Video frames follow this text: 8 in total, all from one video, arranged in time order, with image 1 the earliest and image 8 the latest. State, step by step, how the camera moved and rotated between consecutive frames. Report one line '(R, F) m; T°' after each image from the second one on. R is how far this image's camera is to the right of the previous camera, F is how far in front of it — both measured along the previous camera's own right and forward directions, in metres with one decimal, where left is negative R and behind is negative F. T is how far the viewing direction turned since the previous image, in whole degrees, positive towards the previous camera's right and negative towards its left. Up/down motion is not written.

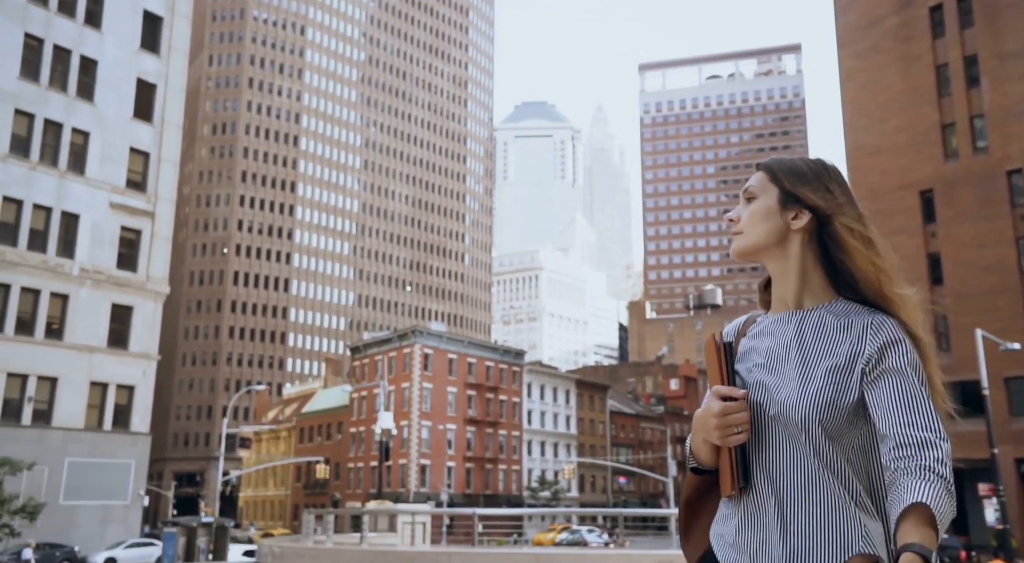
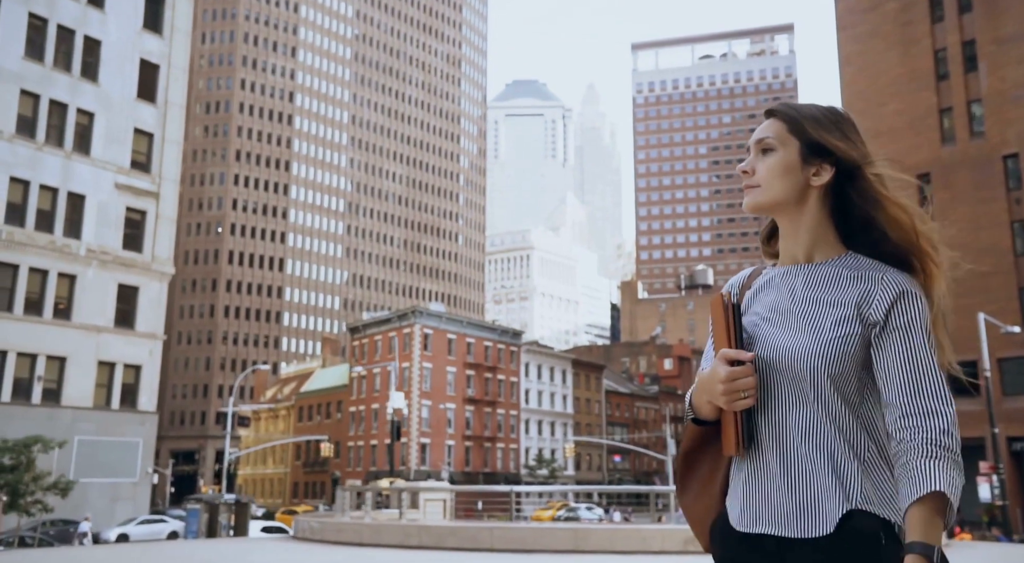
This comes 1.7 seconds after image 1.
(-0.6, -0.5) m; +1°
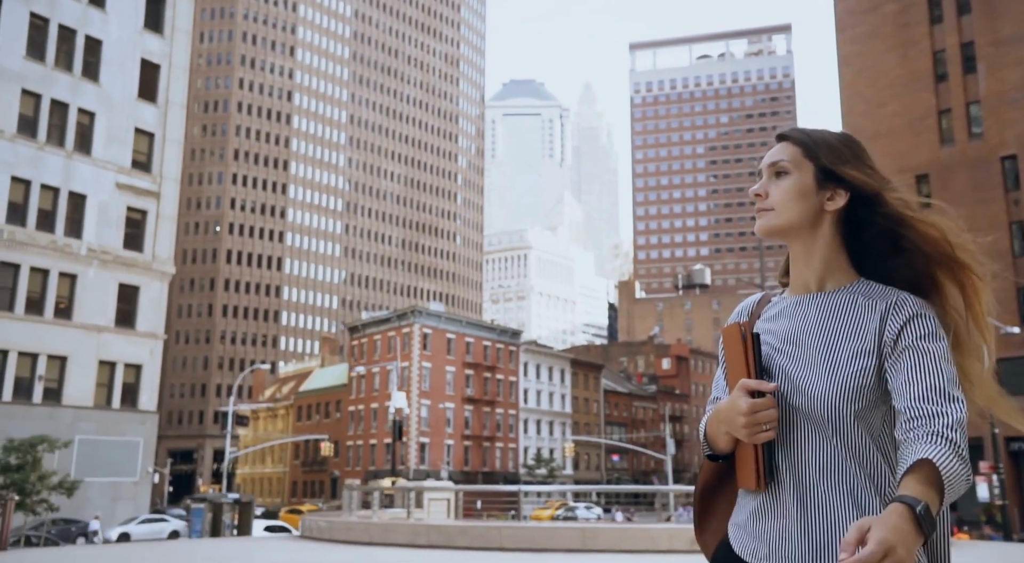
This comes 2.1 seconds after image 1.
(-0.2, -0.1) m; 0°
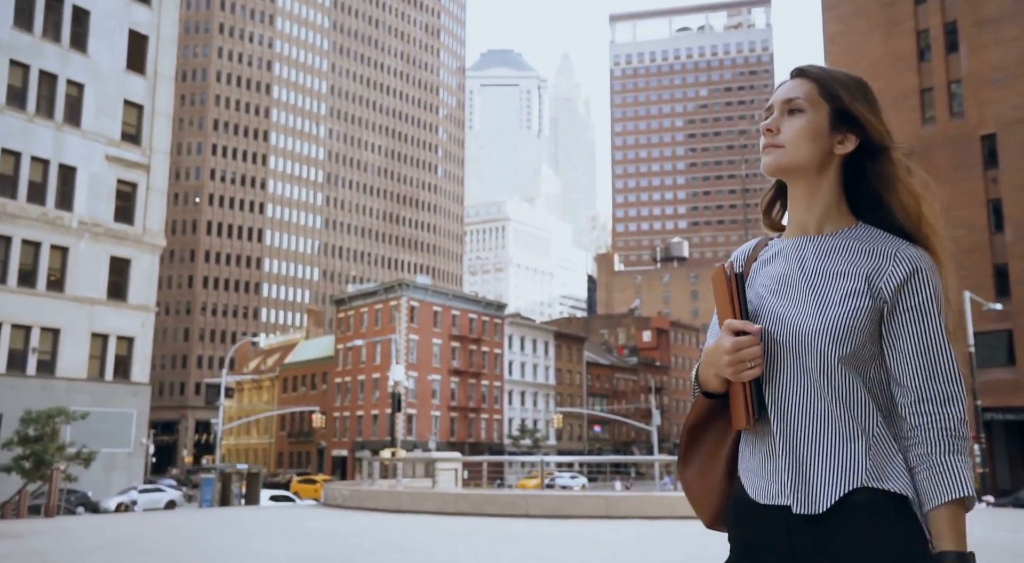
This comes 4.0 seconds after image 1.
(-0.7, -0.6) m; +2°
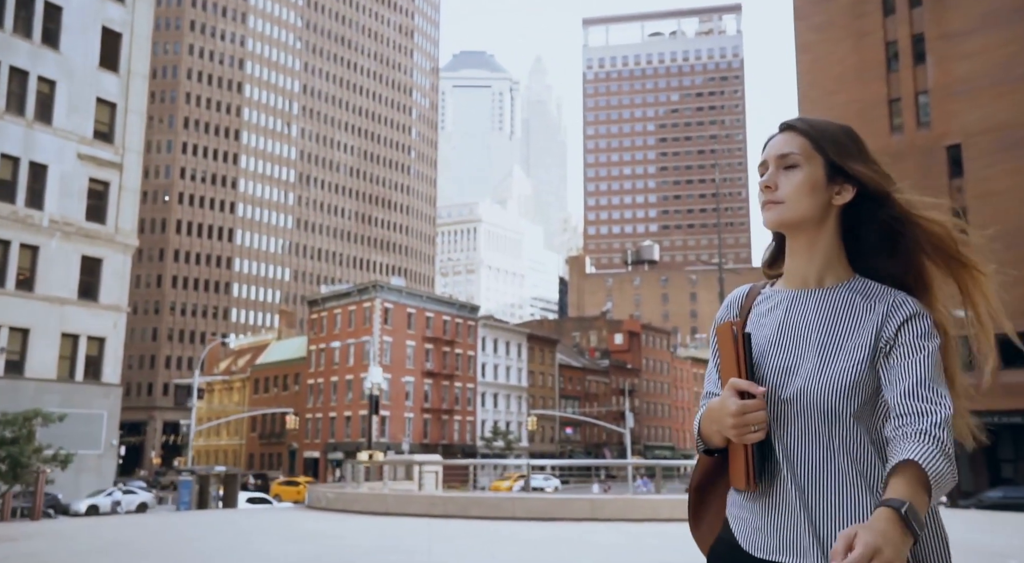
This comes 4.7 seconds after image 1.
(-0.3, -0.2) m; +2°
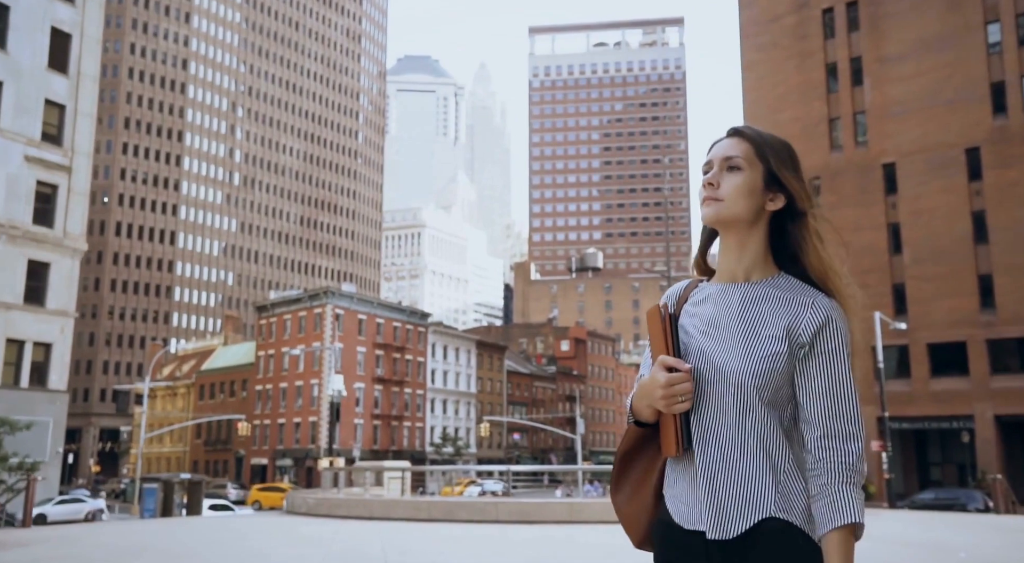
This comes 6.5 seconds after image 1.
(-0.6, -0.6) m; +4°
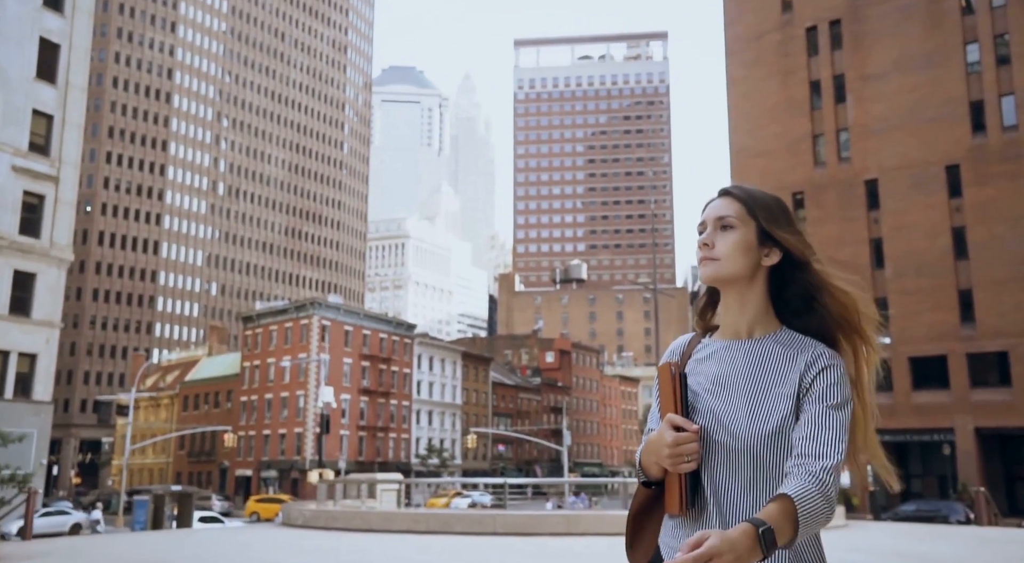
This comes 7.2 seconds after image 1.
(-0.2, -0.2) m; +1°
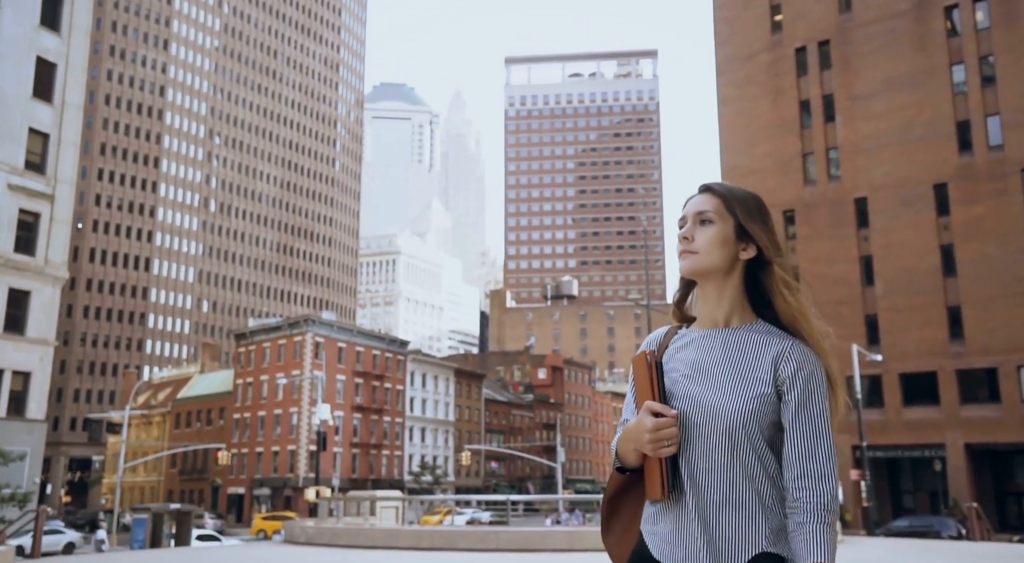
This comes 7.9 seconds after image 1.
(-0.2, -0.3) m; +1°
